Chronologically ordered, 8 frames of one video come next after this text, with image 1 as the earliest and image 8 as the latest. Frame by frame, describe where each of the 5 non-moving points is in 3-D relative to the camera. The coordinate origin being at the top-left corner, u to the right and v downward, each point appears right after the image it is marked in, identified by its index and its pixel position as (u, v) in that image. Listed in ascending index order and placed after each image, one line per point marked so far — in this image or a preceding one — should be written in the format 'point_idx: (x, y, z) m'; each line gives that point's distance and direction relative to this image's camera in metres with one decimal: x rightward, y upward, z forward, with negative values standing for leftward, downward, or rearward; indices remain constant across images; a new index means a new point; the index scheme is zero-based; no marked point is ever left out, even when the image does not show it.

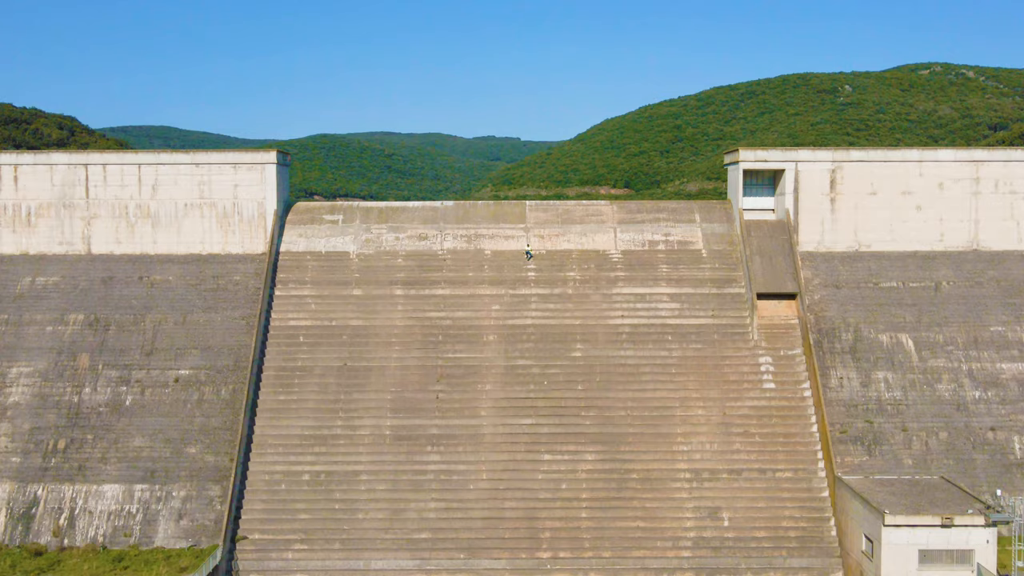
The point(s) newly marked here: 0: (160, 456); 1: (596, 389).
0: (-7.0, -3.3, +18.8) m
1: (+1.7, -2.1, +19.8) m
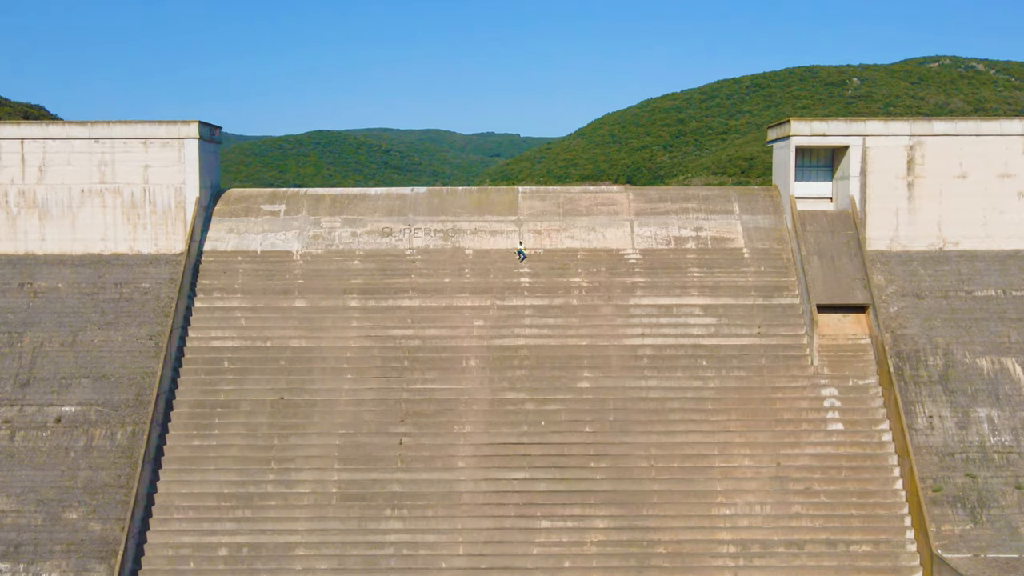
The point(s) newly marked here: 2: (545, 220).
0: (-7.2, -3.5, +14.1) m
1: (+1.5, -2.3, +15.1) m
2: (+0.6, +1.2, +17.7) m
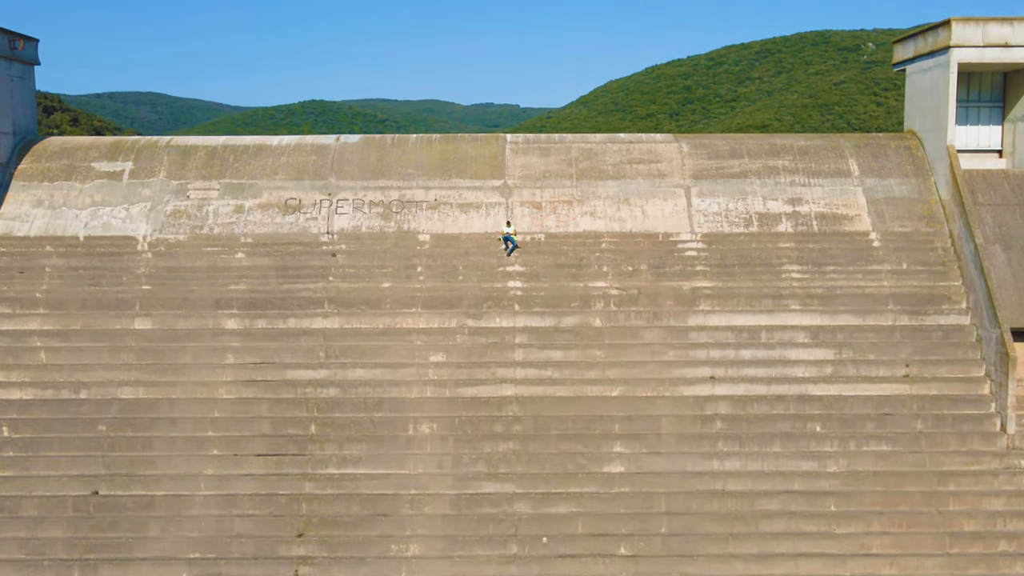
0: (-7.4, -3.7, +7.6) m
1: (+1.3, -2.4, +8.5) m
2: (+0.4, +1.2, +11.1) m
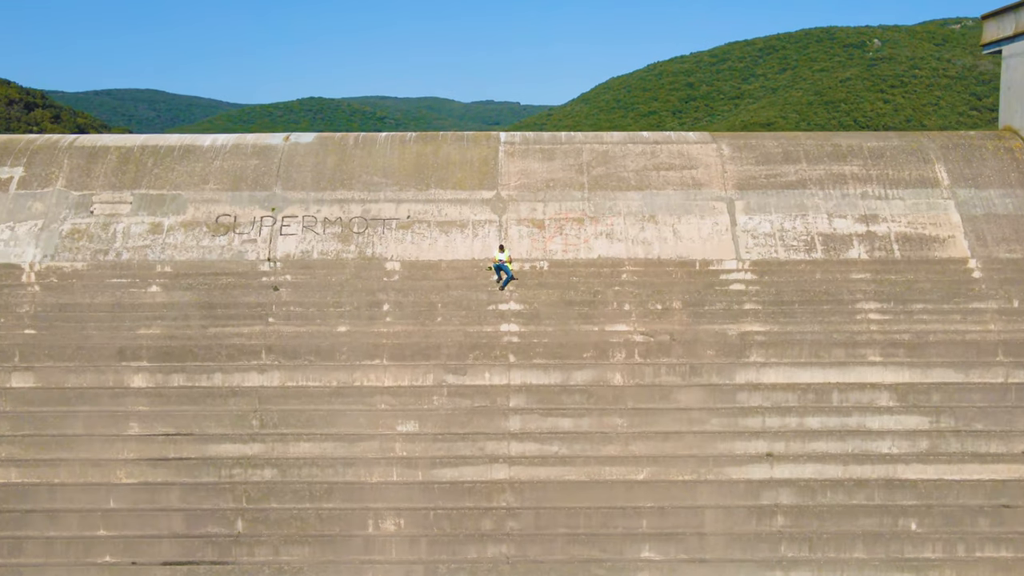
0: (-7.4, -4.0, +5.3) m
1: (+1.3, -2.8, +6.2) m
2: (+0.4, +0.8, +8.7) m
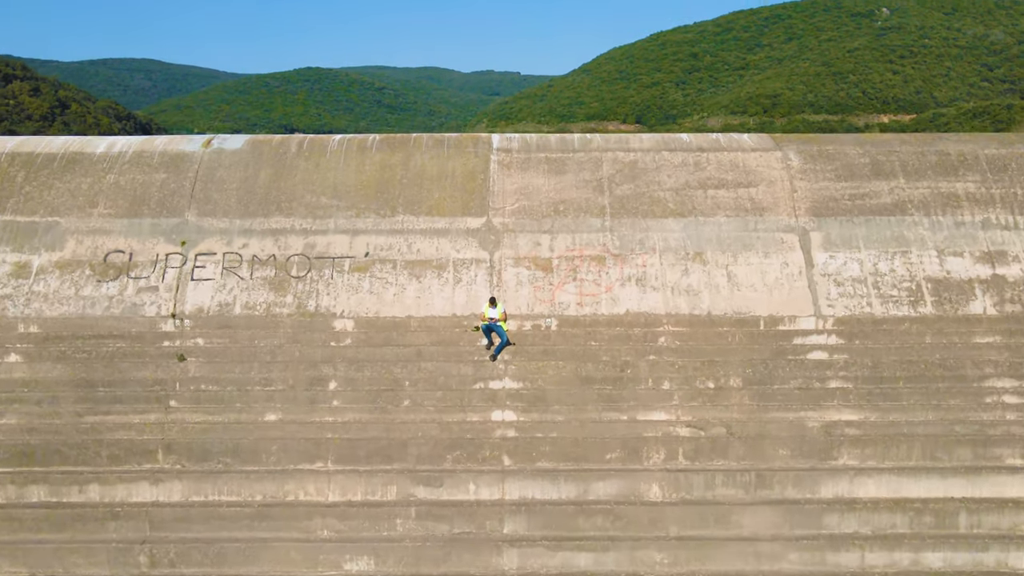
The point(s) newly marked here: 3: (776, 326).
0: (-7.4, -4.6, +3.2) m
1: (+1.3, -3.3, +4.0) m
2: (+0.3, +0.4, +6.4) m
3: (+1.7, -0.2, +6.0) m
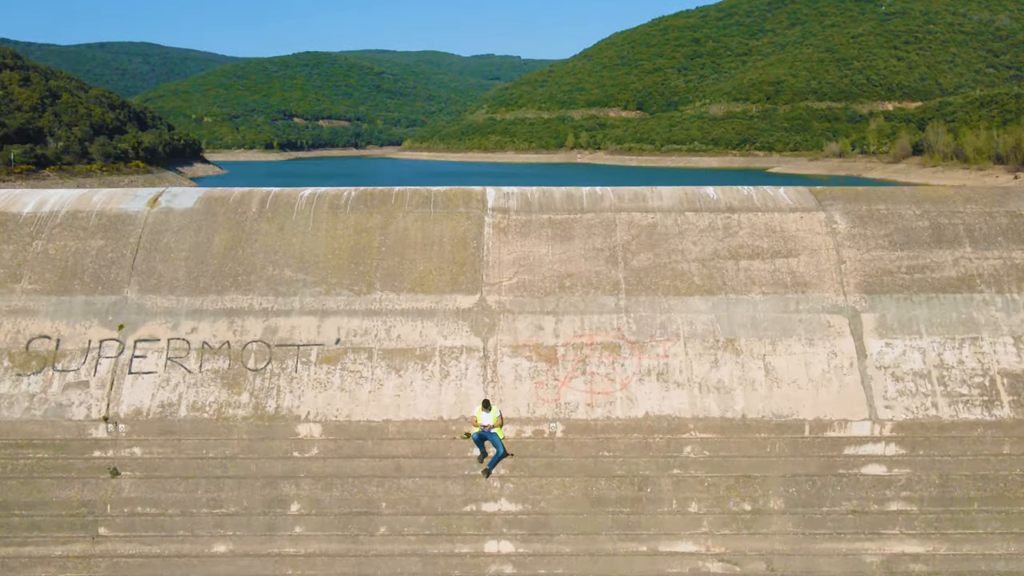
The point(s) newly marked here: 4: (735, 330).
0: (-7.5, -5.1, +2.3) m
1: (+1.2, -3.8, +3.1) m
2: (+0.3, -0.1, +5.5) m
3: (+1.7, -0.8, +5.1) m
4: (+1.3, -0.2, +5.4) m
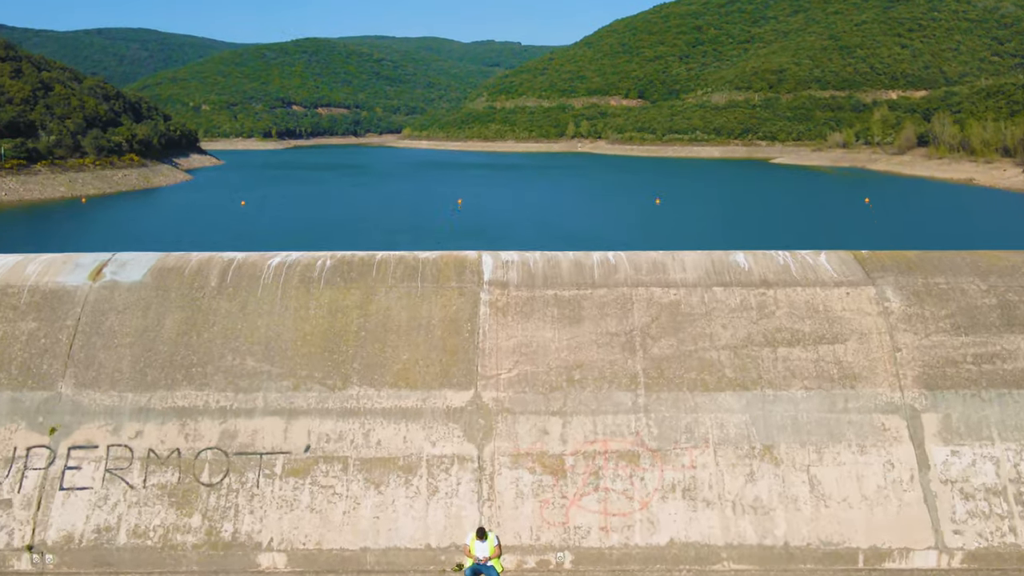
0: (-7.5, -5.6, +1.6) m
1: (+1.2, -4.3, +2.4) m
2: (+0.3, -0.6, +4.7) m
3: (+1.7, -1.2, +4.3) m
4: (+1.3, -0.7, +4.6) m
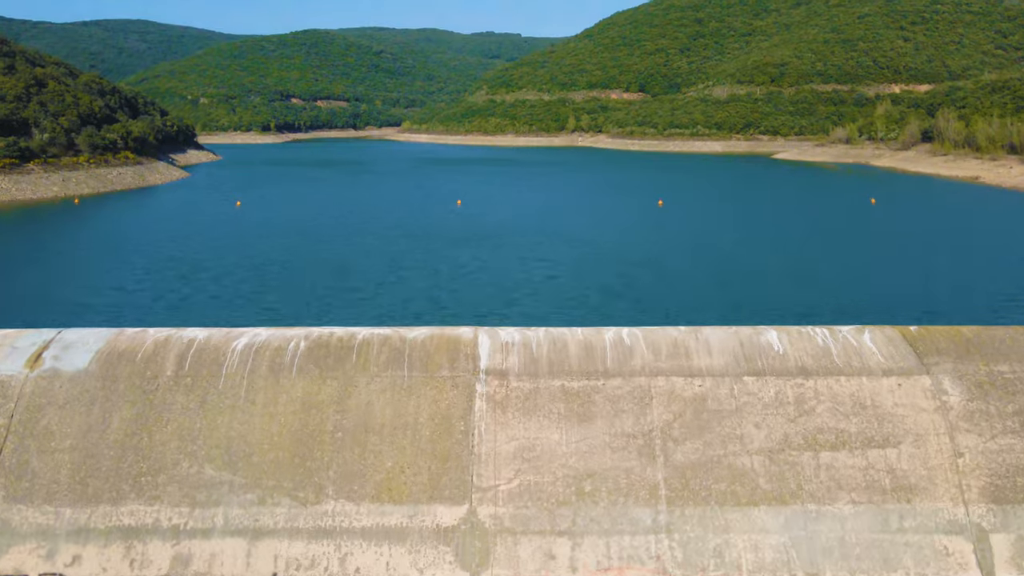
0: (-7.5, -6.1, +1.0) m
1: (+1.2, -4.8, +1.8) m
2: (+0.3, -1.0, +4.0) m
3: (+1.7, -1.6, +3.6) m
4: (+1.3, -1.1, +3.9) m
